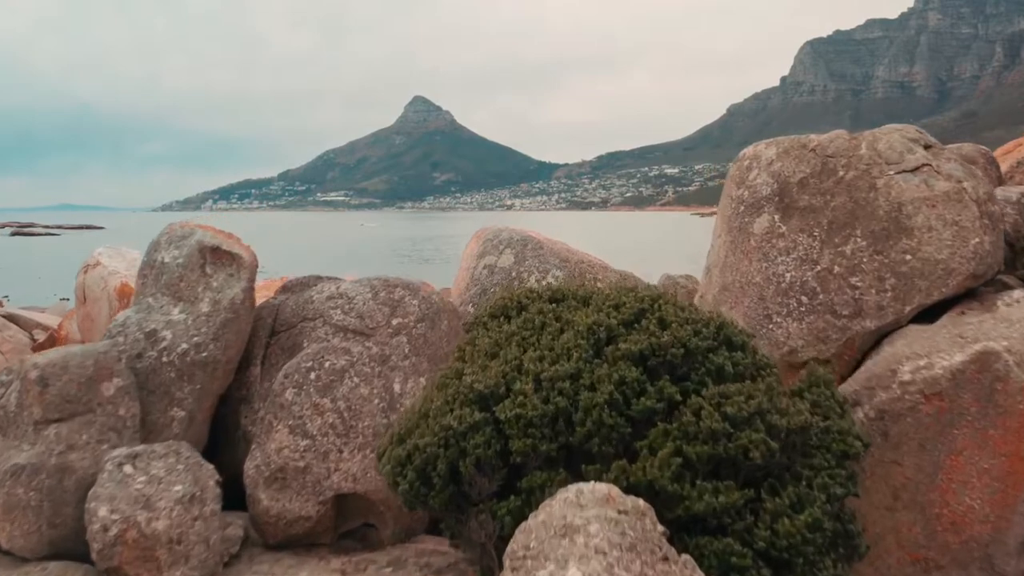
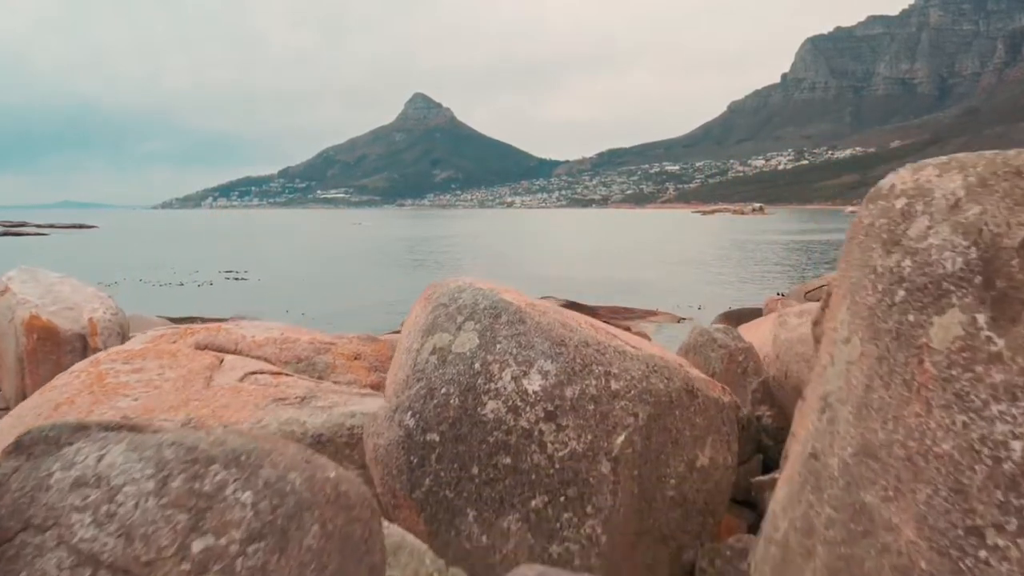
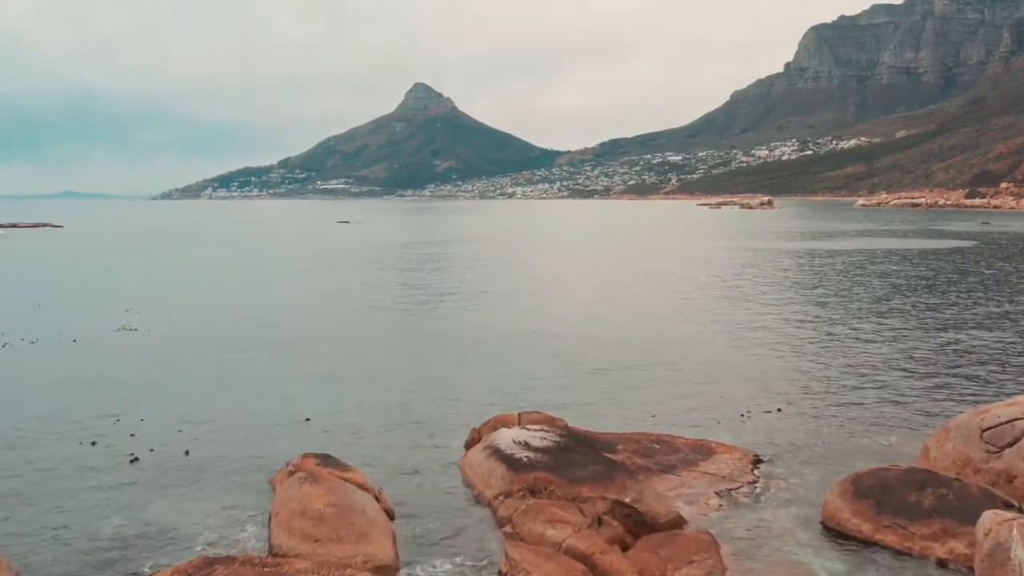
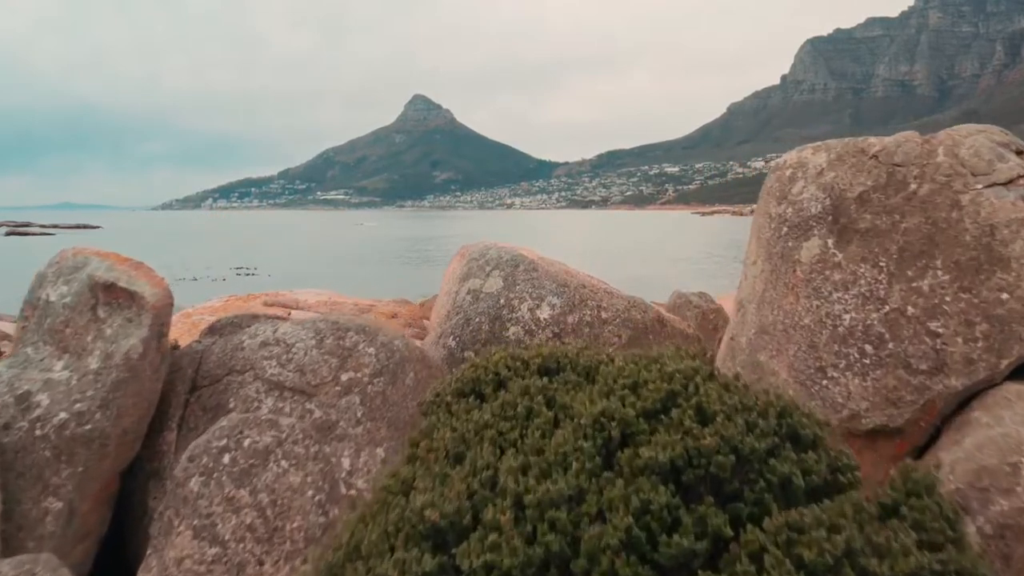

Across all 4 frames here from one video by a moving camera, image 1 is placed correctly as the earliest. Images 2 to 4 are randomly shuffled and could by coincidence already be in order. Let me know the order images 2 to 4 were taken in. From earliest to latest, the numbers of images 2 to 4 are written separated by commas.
4, 2, 3
